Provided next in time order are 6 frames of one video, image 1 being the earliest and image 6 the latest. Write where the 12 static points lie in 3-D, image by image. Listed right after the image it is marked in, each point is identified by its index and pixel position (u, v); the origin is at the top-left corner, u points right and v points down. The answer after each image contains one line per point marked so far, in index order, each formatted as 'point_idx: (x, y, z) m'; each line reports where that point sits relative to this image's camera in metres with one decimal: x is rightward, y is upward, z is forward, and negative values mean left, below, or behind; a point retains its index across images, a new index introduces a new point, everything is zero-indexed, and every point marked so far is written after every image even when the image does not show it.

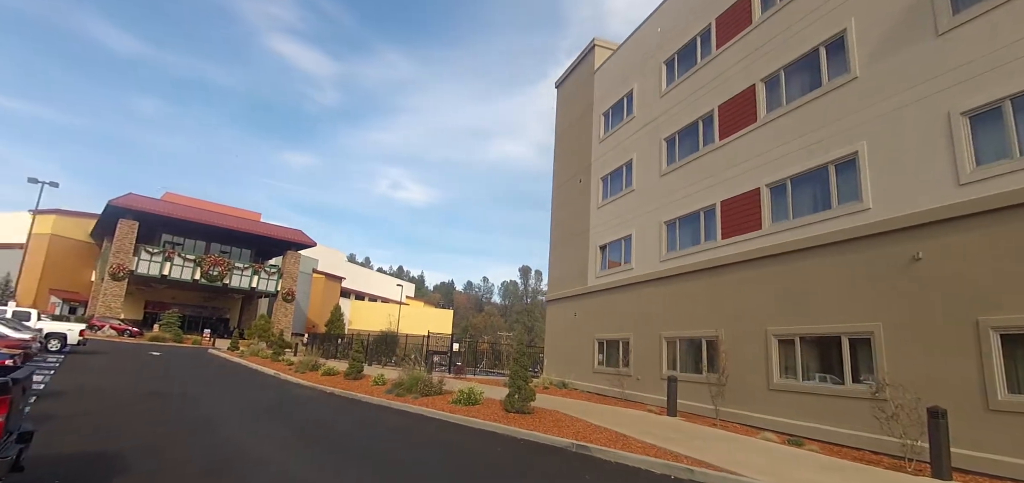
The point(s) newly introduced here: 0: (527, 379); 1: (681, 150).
0: (+0.3, -3.2, +11.8) m
1: (+6.1, +3.3, +17.9) m
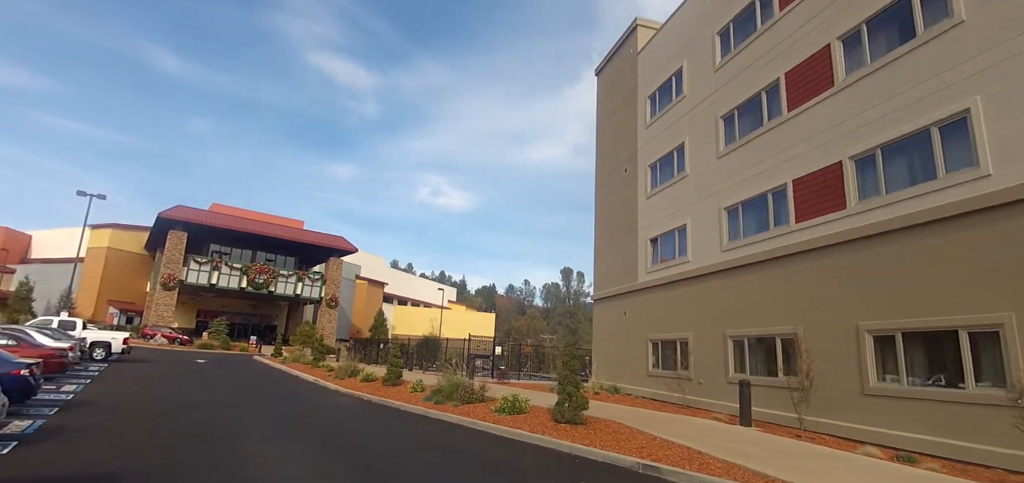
0: (+1.4, -2.9, +10.4) m
1: (+7.4, +3.7, +16.0) m
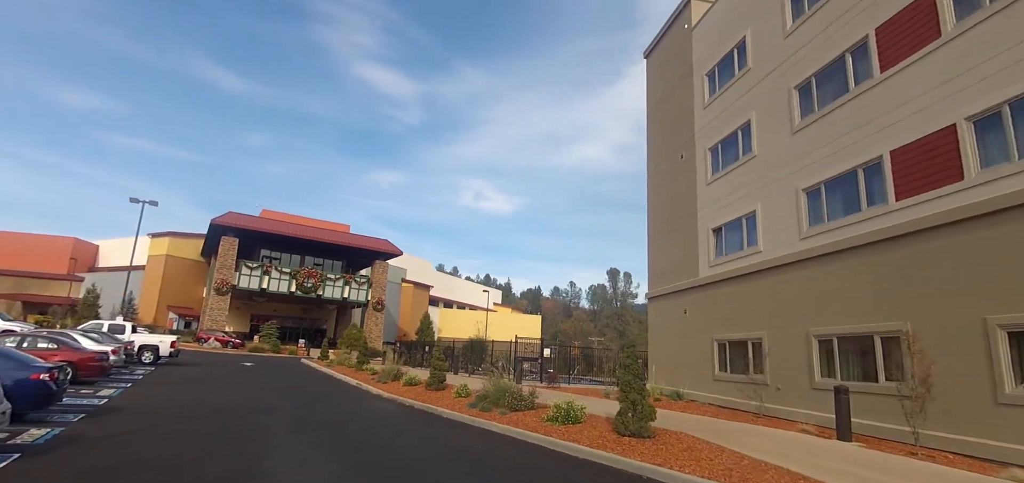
0: (+2.4, -2.6, +9.0) m
1: (+8.7, +4.1, +14.1) m
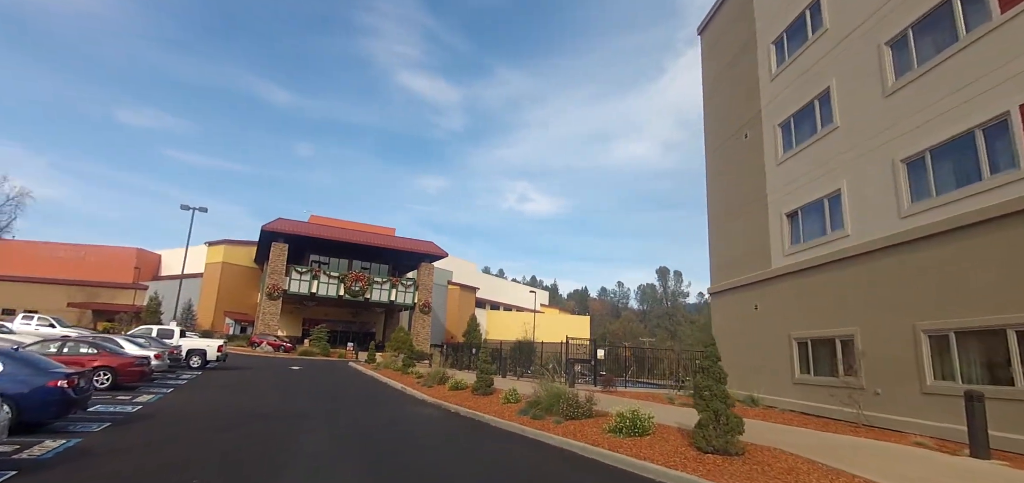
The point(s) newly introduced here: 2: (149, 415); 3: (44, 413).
0: (+3.2, -2.3, +7.5) m
1: (+9.8, +4.6, +12.0) m
2: (-7.1, -3.4, +9.8) m
3: (-6.7, -2.5, +7.2) m
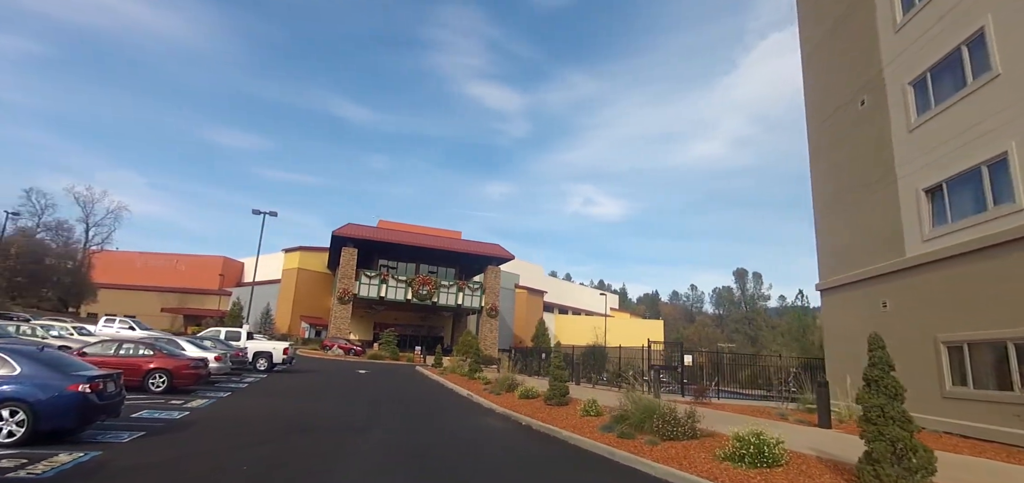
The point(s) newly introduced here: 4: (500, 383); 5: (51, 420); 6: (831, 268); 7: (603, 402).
0: (+4.2, -1.9, +5.3) m
1: (+11.2, +5.1, +9.1) m
2: (-5.7, -3.3, +8.9) m
3: (-5.7, -2.3, +6.3) m
4: (-0.4, -4.6, +16.2) m
5: (-5.7, -2.2, +6.2) m
6: (+11.0, -0.9, +17.4) m
7: (+2.1, -3.8, +12.0) m
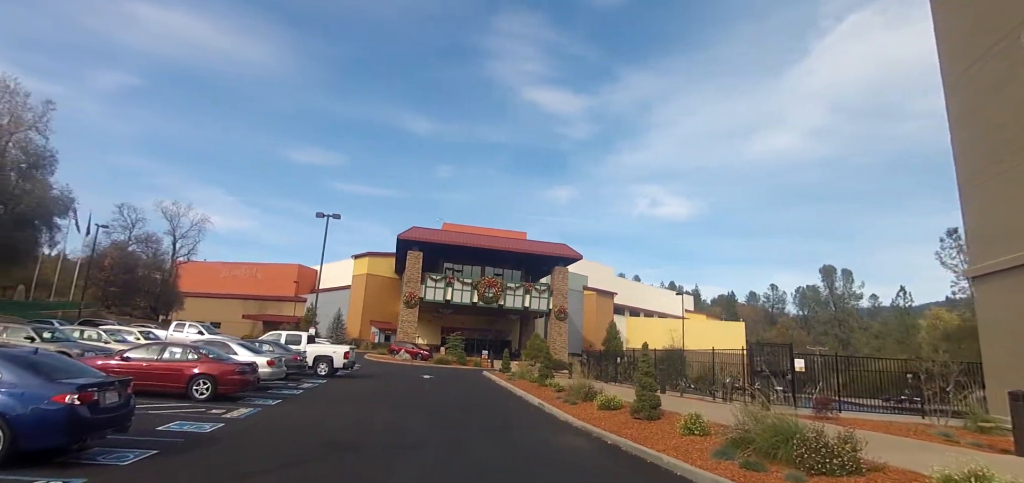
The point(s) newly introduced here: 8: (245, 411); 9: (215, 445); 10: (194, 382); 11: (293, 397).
0: (+4.9, -1.3, +2.9) m
1: (+12.1, +5.9, +5.8) m
2: (-4.5, -3.0, +7.7) m
3: (-4.8, -2.0, +5.1) m
4: (+1.8, -4.3, +14.2) m
5: (-4.9, -2.0, +5.1) m
6: (+13.1, -0.2, +14.0) m
7: (+3.7, -3.4, +9.7) m
8: (-5.4, -3.4, +10.1) m
9: (-4.3, -3.0, +7.4) m
10: (-6.5, -2.9, +10.2) m
11: (-5.5, -3.9, +12.6) m
